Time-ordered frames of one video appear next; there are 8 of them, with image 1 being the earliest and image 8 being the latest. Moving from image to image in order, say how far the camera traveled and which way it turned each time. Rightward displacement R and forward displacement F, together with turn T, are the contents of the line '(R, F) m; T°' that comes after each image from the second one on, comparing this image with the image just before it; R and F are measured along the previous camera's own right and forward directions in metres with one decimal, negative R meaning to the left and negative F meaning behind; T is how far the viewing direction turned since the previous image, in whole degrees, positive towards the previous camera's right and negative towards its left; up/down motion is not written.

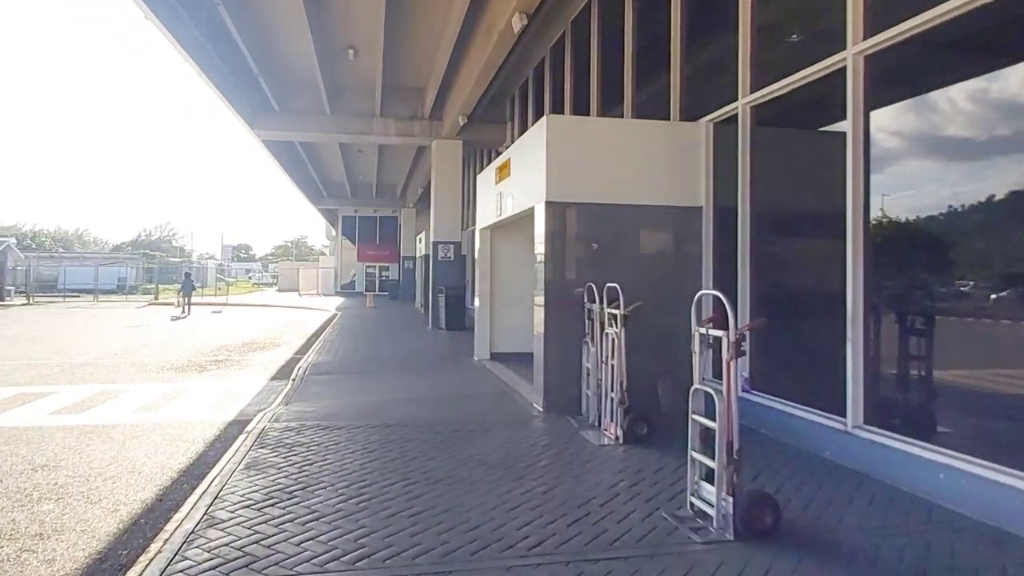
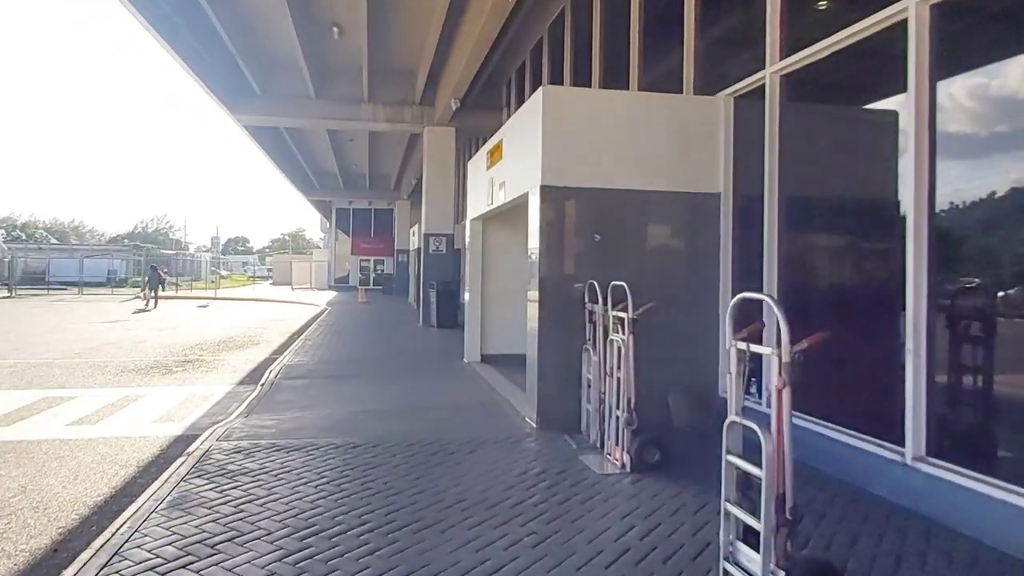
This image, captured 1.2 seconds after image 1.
(+0.1, +1.0) m; 0°
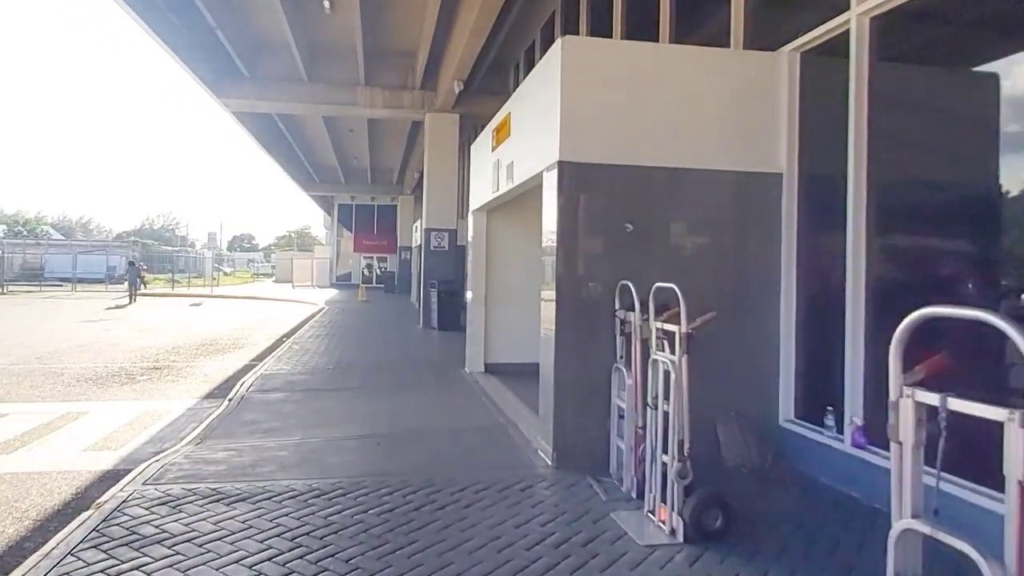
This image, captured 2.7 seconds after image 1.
(0.0, +1.4) m; -1°
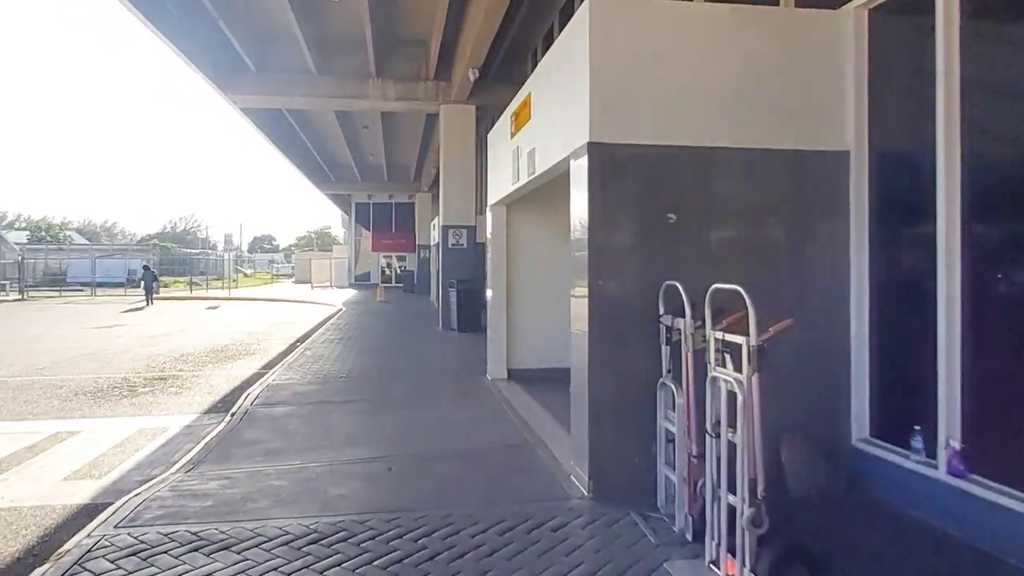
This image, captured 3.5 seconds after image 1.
(0.0, +0.7) m; -2°
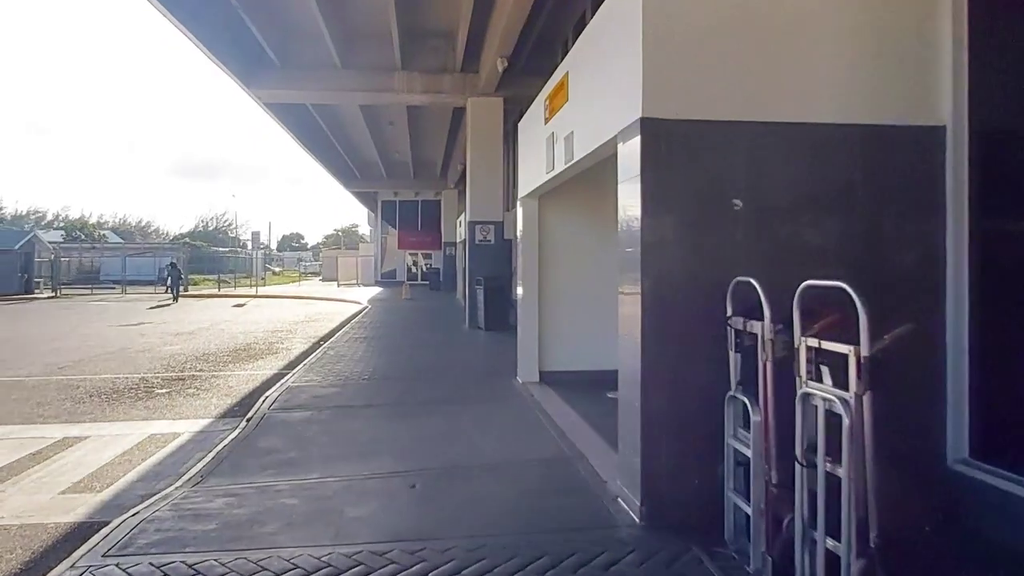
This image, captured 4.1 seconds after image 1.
(-0.1, +0.6) m; -2°
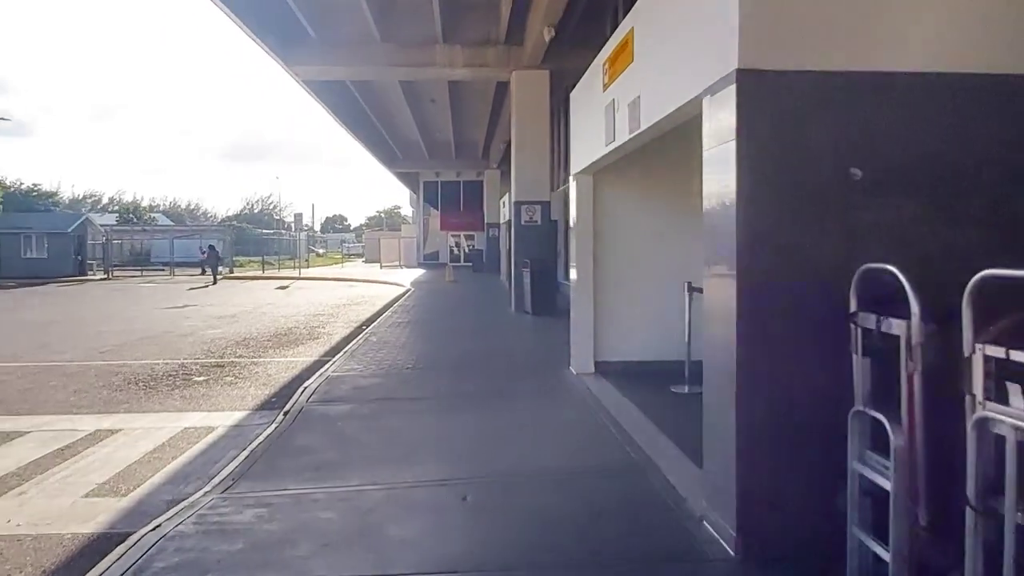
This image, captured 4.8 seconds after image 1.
(-0.1, +0.6) m; -3°
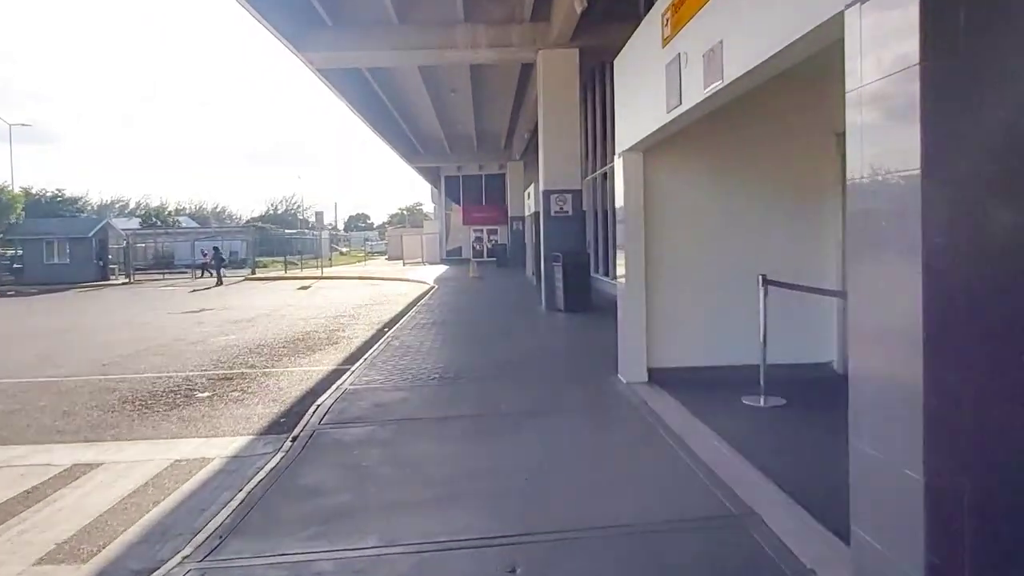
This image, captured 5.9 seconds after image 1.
(-0.2, +1.0) m; -2°
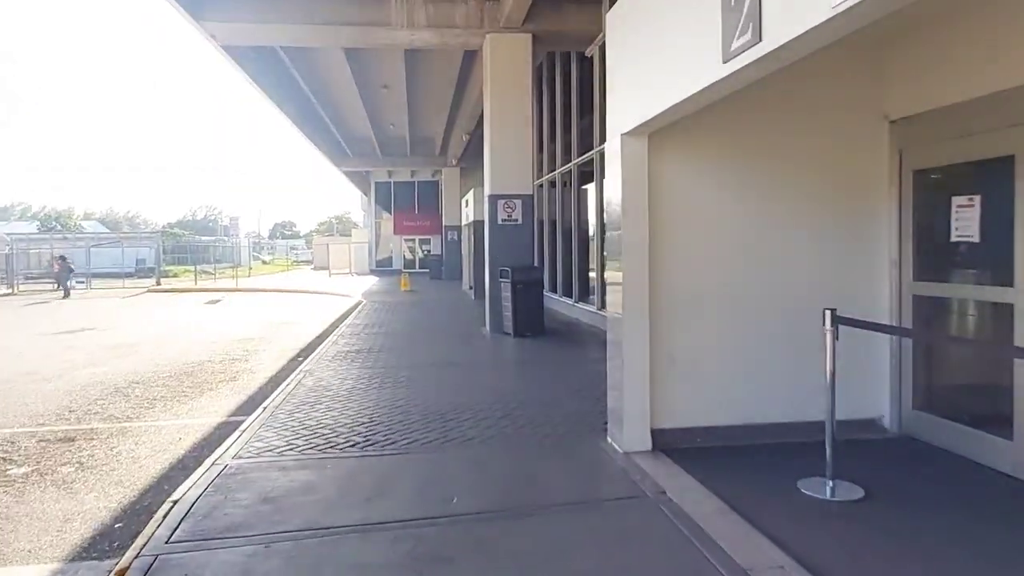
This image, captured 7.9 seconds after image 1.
(-0.2, +2.0) m; +6°
